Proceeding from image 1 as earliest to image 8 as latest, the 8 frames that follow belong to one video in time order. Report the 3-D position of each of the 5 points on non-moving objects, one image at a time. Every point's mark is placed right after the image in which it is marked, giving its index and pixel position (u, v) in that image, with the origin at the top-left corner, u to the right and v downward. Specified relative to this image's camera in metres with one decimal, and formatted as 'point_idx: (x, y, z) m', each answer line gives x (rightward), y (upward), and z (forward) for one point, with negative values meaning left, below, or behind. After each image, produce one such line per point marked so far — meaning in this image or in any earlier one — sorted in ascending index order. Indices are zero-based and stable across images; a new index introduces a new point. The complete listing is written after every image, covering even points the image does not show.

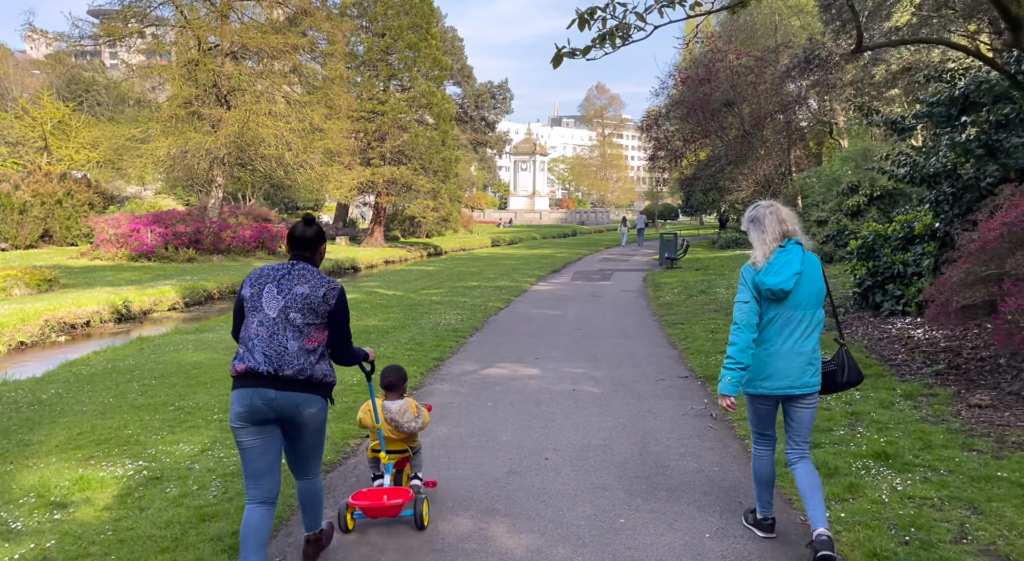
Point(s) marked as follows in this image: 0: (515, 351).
0: (0.0, -1.1, +11.3) m
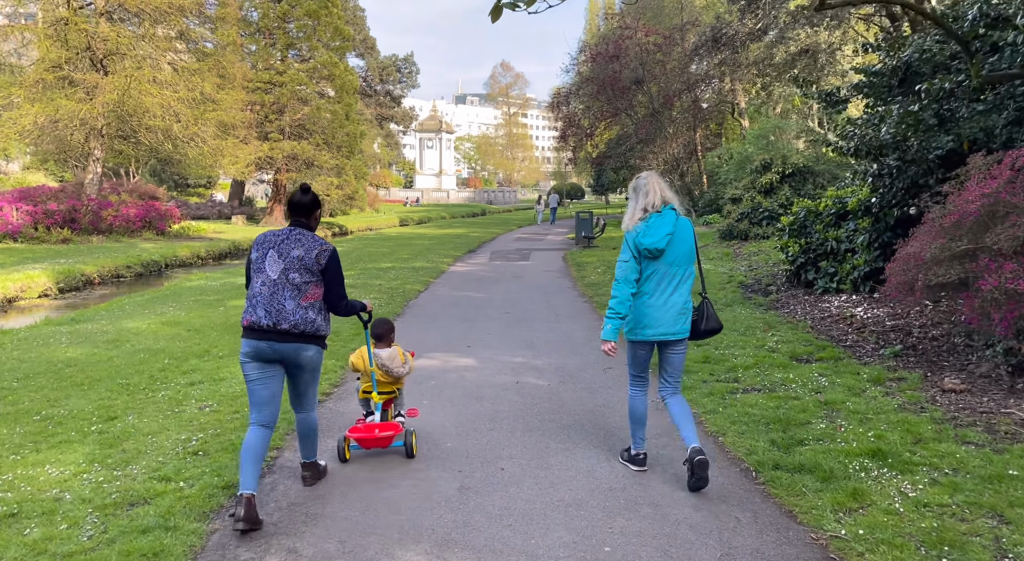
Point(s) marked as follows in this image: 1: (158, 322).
0: (-0.8, -0.9, +10.3) m
1: (-5.6, -0.7, +13.9) m
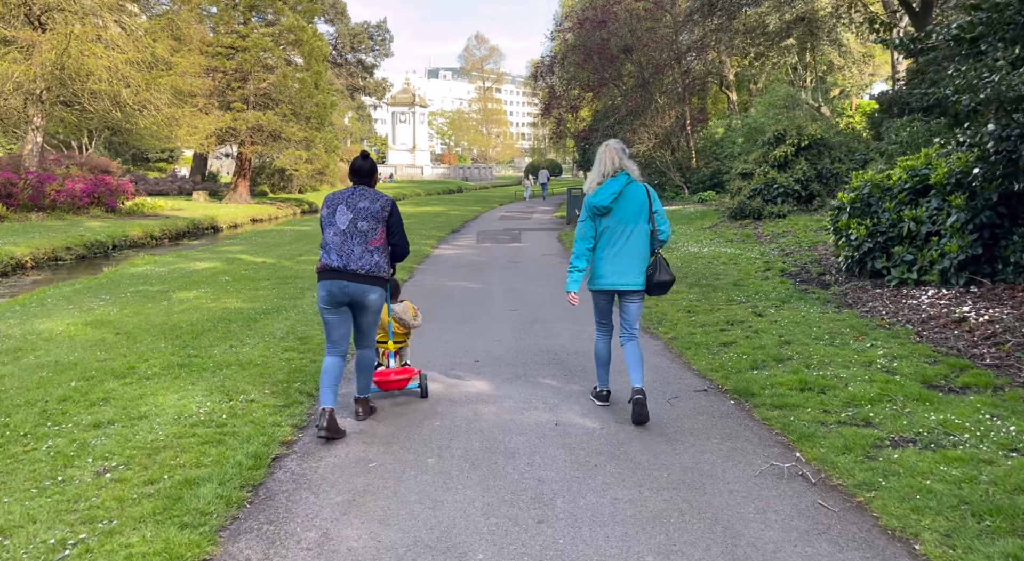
0: (-0.6, -0.8, +7.9) m
1: (-5.6, -0.6, +11.4) m
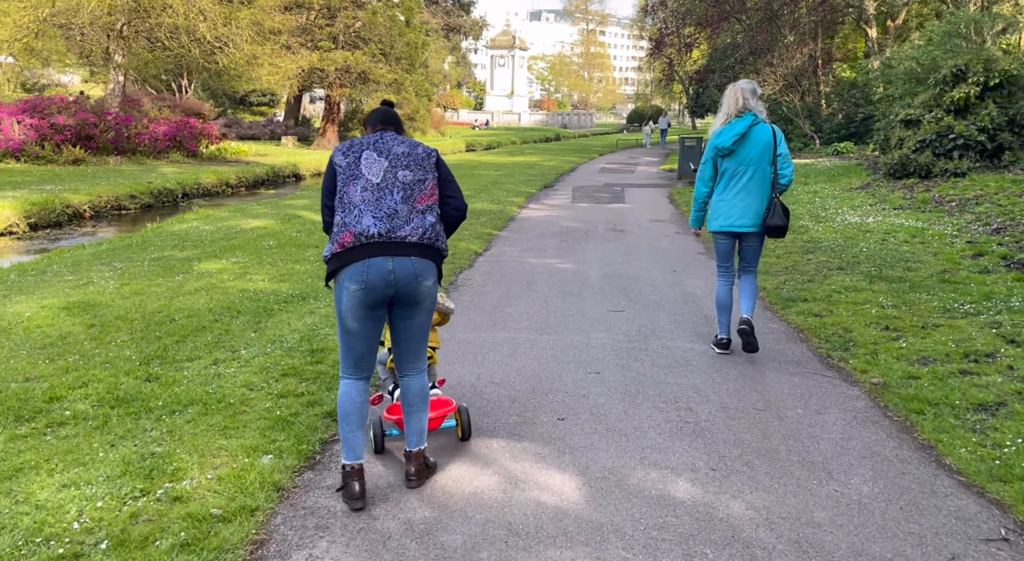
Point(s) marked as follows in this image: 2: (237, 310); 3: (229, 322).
0: (-0.1, -0.9, +4.8) m
1: (-4.5, -0.3, +8.8) m
2: (-2.7, -0.3, +8.5) m
3: (-2.6, -0.4, +8.1) m
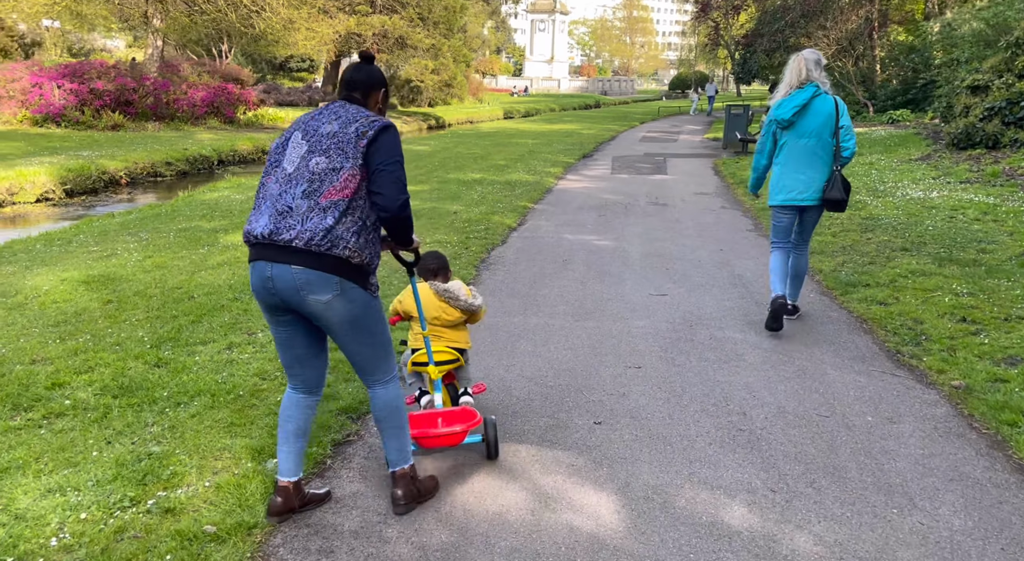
0: (+0.1, -0.8, +4.3) m
1: (-4.2, -0.1, +8.4) m
2: (-2.4, -0.1, +8.1) m
3: (-2.3, -0.2, +7.7) m
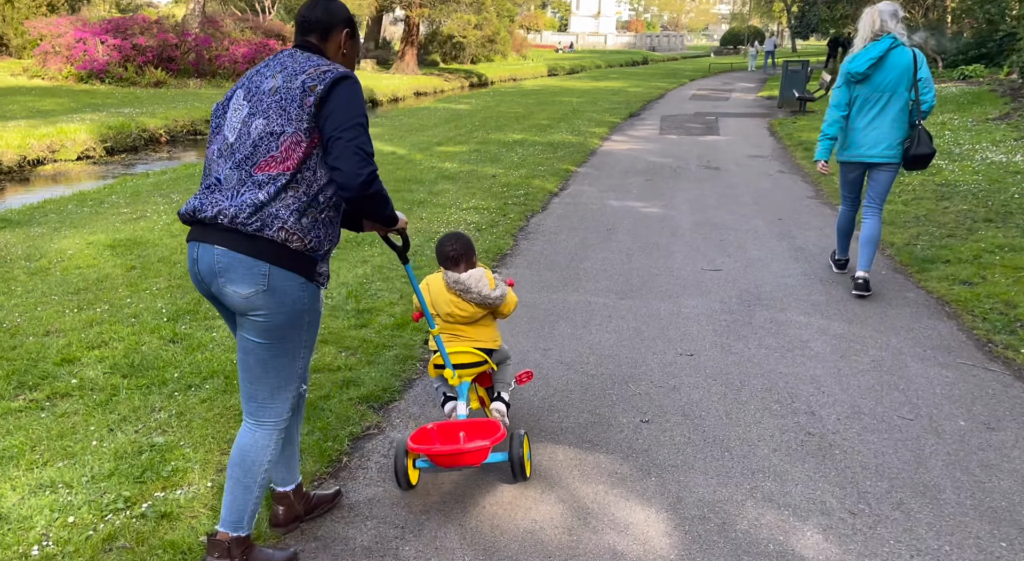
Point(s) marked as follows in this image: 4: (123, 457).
0: (+0.3, -0.7, +3.8) m
1: (-3.8, +0.3, +8.1) m
2: (-2.0, +0.2, +7.7) m
3: (-2.0, +0.1, +7.3) m
4: (-1.7, -0.8, +3.9) m
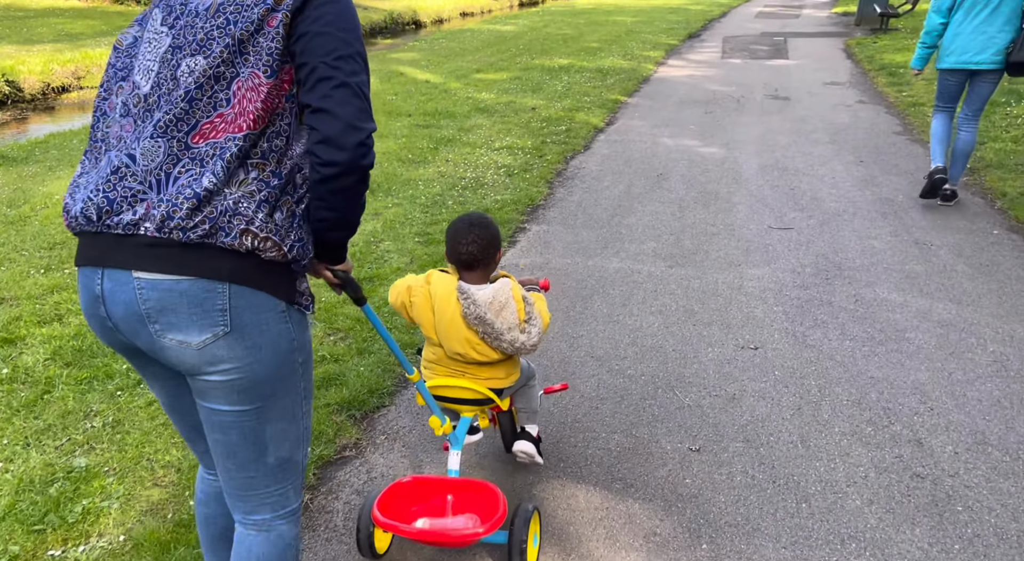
0: (+0.3, -0.7, +2.9) m
1: (-3.5, +0.7, +7.4) m
2: (-1.7, +0.6, +6.9) m
3: (-1.7, +0.5, +6.5) m
4: (-1.7, -0.7, +3.1) m
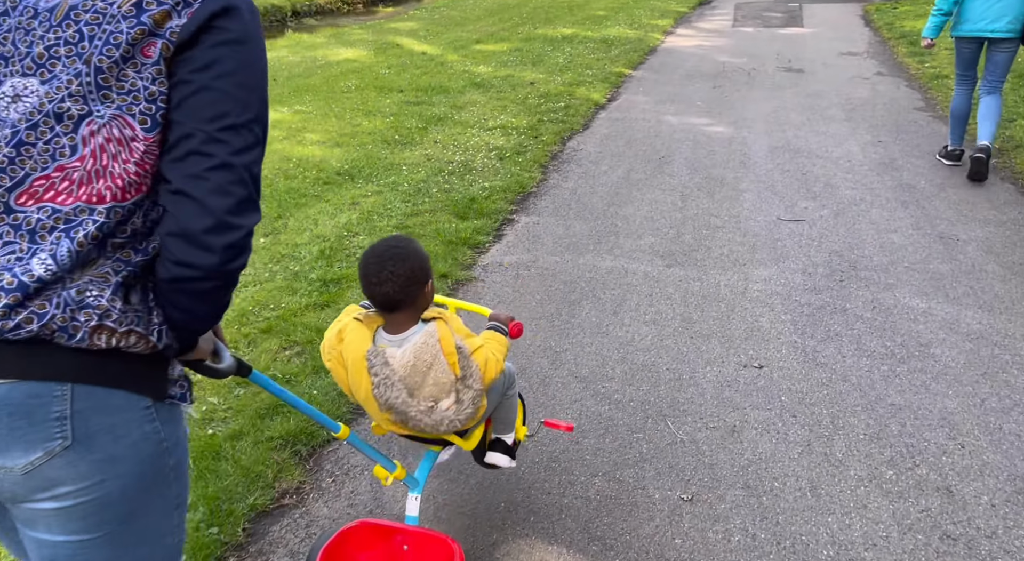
0: (+0.2, -0.8, +2.5) m
1: (-3.6, +0.8, +6.9) m
2: (-1.8, +0.7, +6.4) m
3: (-1.8, +0.5, +6.0) m
4: (-1.8, -0.8, +2.7) m
